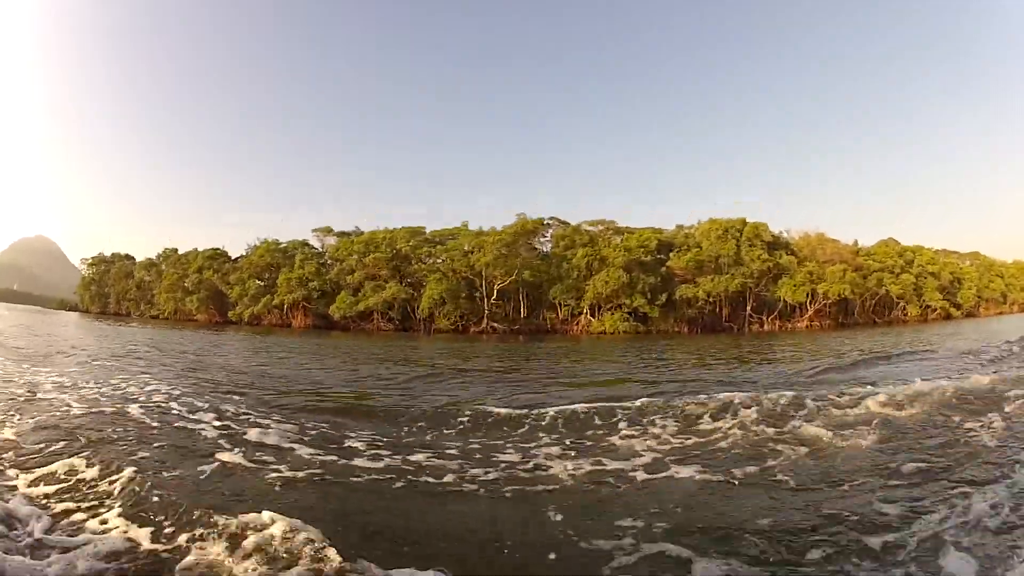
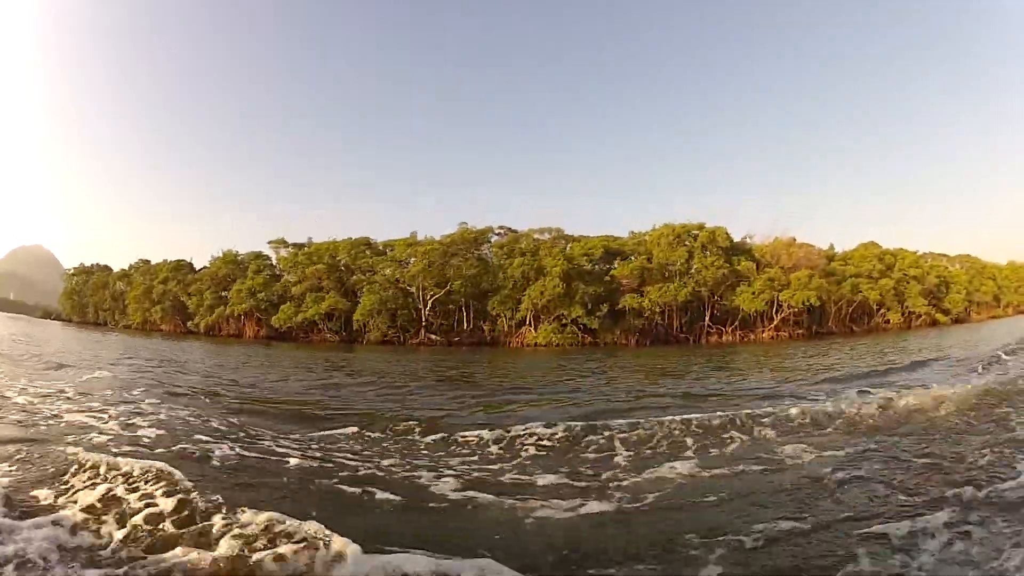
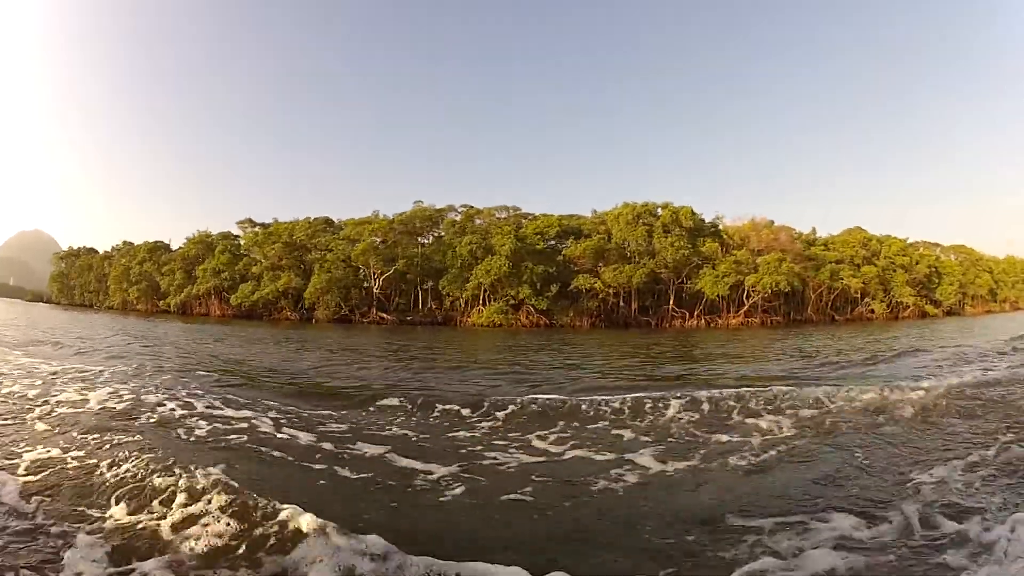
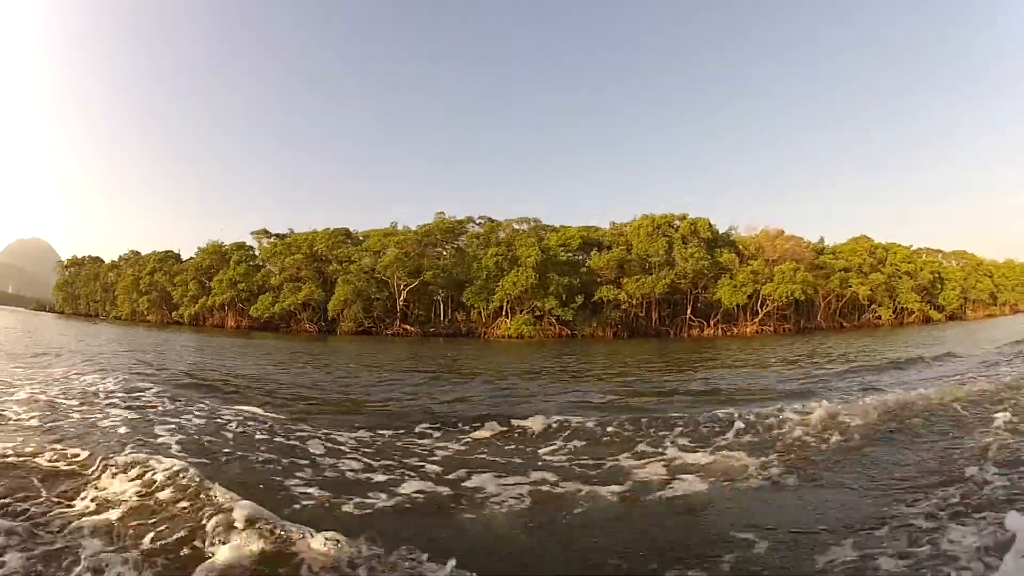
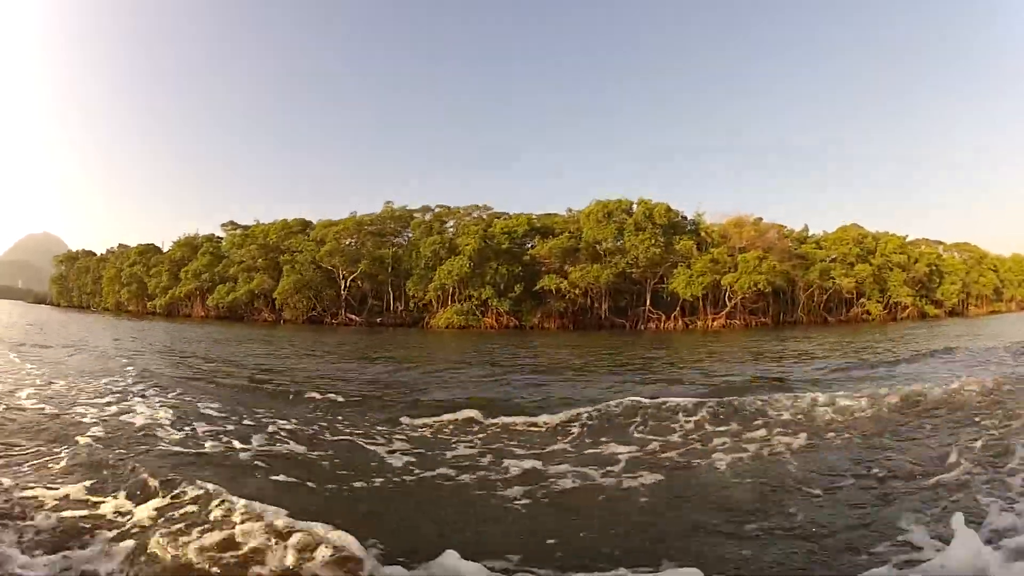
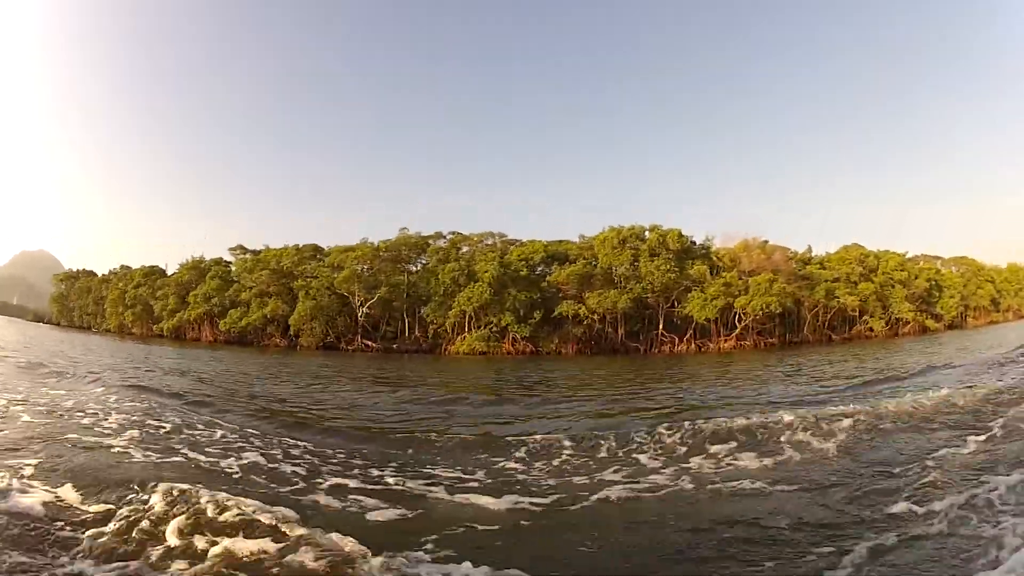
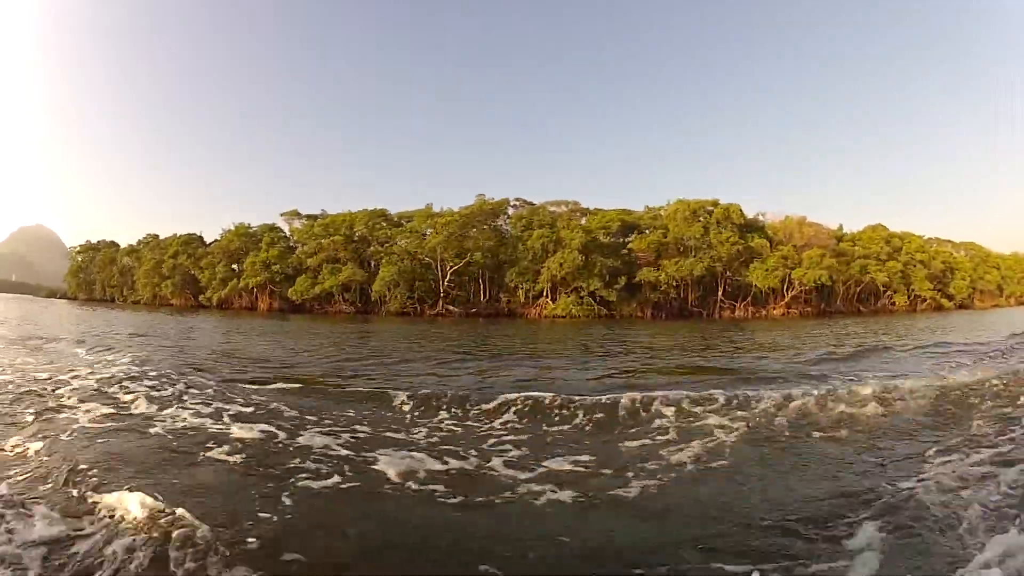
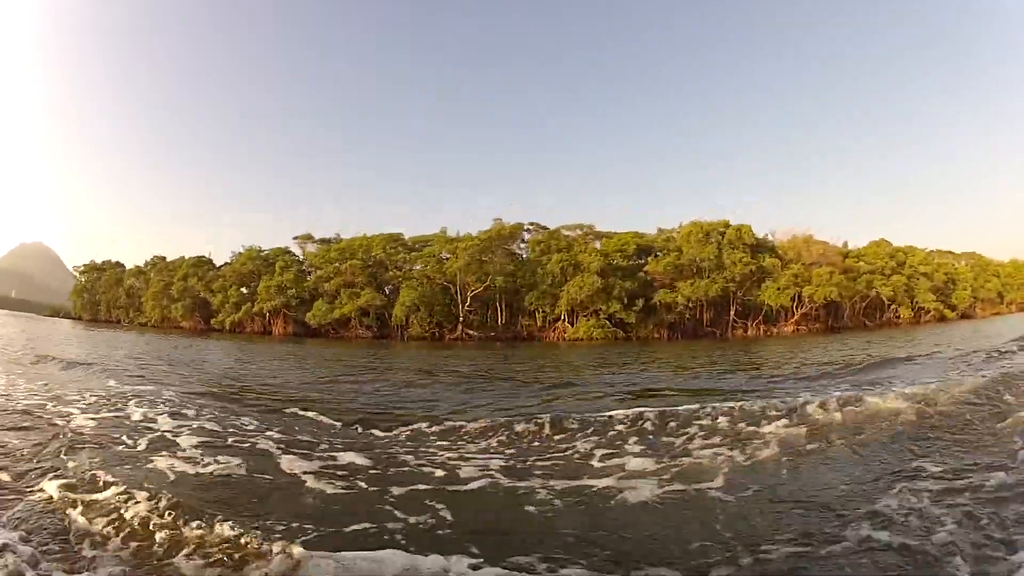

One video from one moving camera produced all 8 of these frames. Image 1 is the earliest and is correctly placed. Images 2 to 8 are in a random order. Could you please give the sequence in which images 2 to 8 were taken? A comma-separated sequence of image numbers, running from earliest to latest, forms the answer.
8, 7, 2, 4, 3, 6, 5
